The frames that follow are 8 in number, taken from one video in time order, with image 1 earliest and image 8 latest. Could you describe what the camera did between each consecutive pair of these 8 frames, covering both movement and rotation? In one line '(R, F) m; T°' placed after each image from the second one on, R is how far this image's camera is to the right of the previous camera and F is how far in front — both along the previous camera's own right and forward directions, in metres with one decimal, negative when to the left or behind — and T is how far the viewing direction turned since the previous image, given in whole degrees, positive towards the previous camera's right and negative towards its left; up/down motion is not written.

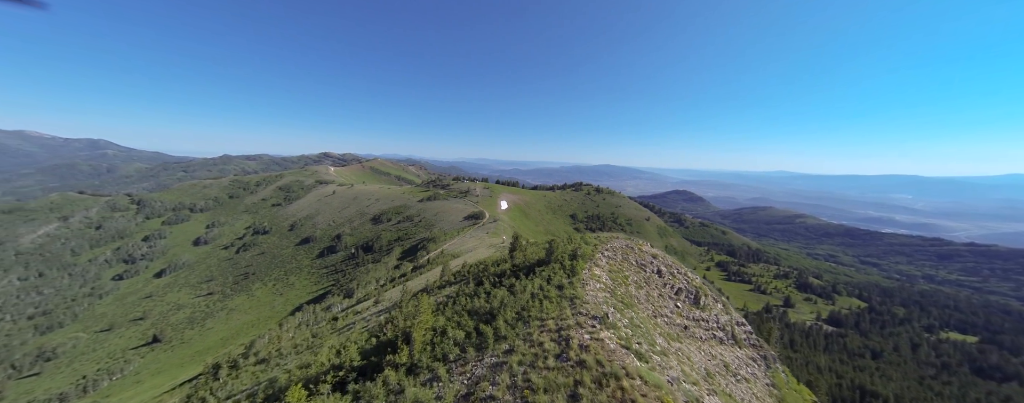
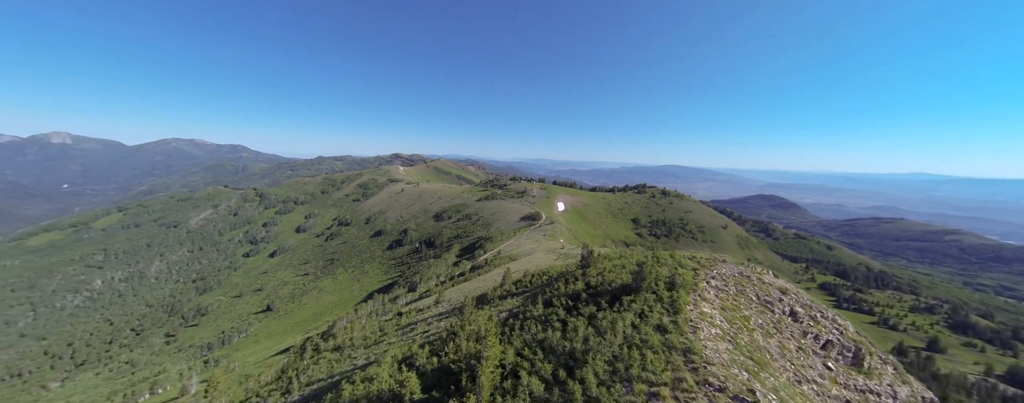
(-0.5, +0.9) m; -11°
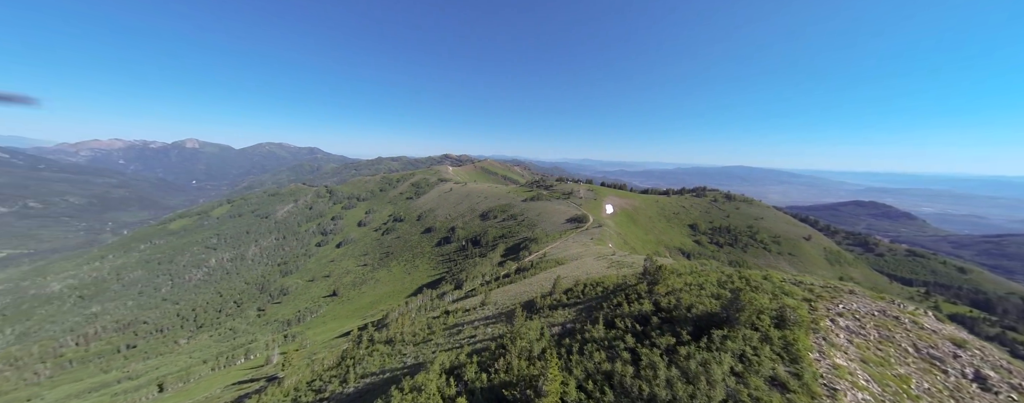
(-0.3, +0.7) m; -9°
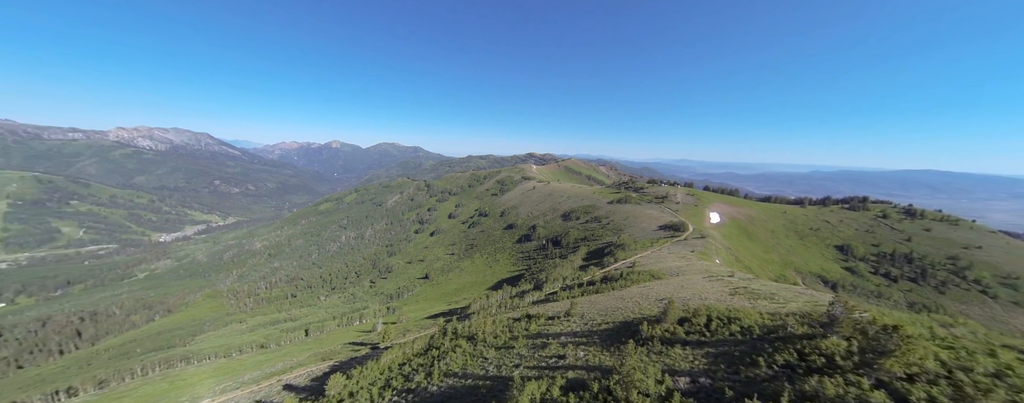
(-0.8, +1.6) m; -16°
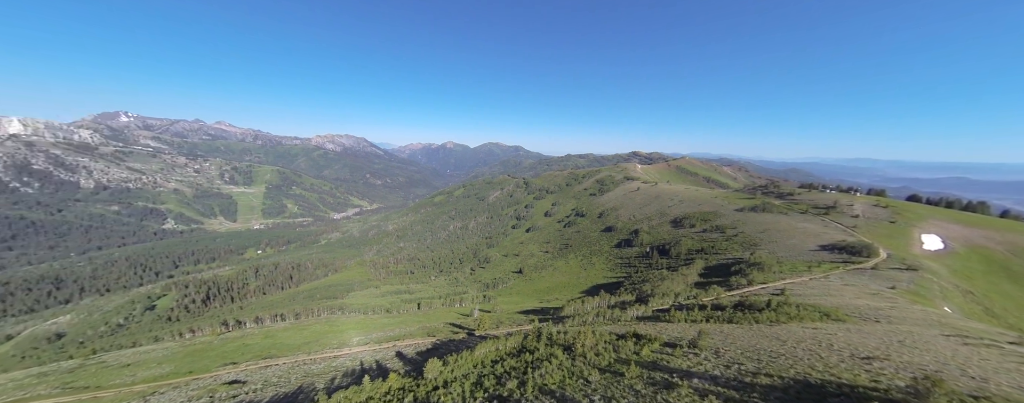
(-1.0, +2.3) m; -18°
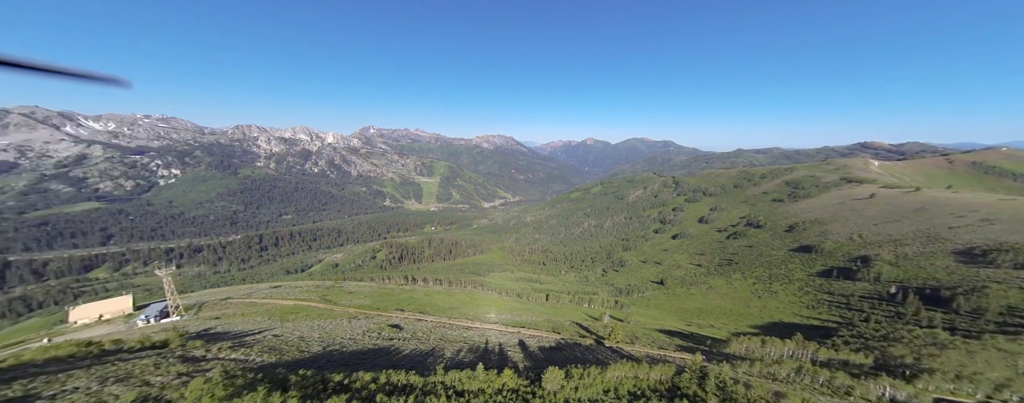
(-1.3, +5.5) m; -26°
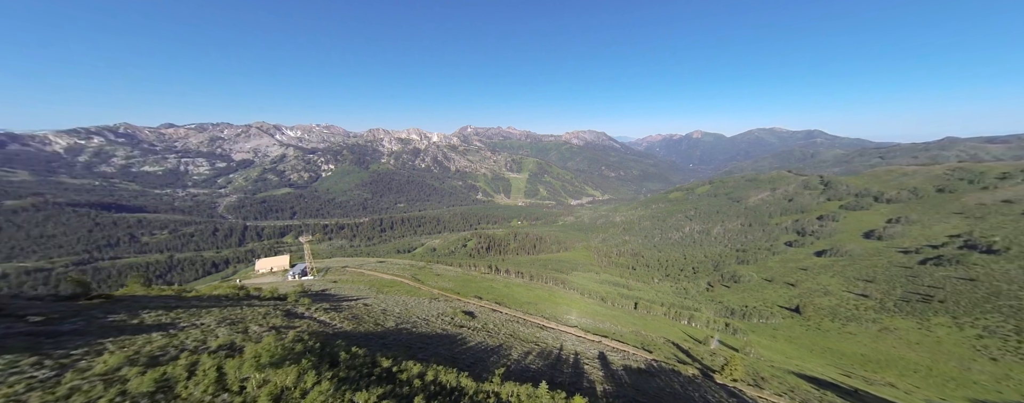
(+0.4, +5.9) m; -17°
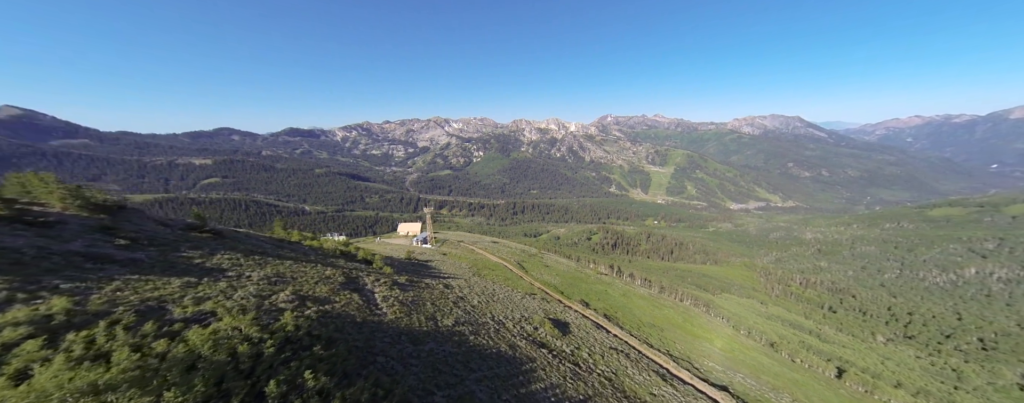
(+1.6, +14.7) m; -25°
